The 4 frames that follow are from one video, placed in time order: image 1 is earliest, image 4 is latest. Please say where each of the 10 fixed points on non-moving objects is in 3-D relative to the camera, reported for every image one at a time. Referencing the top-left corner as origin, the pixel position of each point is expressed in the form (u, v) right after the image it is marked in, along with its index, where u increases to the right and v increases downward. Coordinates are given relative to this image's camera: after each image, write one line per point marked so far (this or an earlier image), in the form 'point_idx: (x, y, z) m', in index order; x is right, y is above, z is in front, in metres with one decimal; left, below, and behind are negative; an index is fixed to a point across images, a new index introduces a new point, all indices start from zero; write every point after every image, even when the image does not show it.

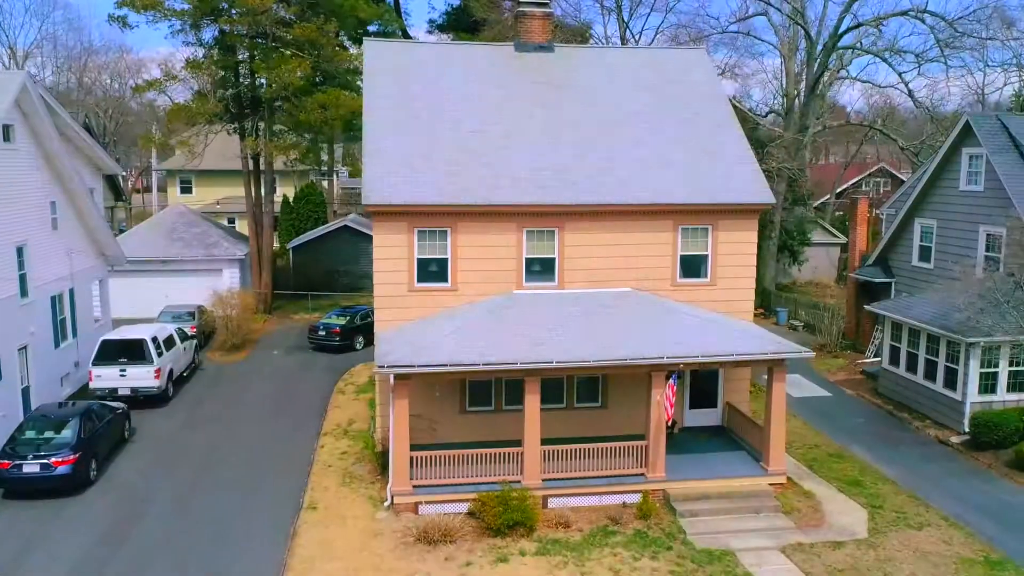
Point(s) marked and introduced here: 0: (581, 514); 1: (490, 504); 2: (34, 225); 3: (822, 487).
0: (+1.2, -4.1, +14.1) m
1: (-0.4, -3.7, +13.3) m
2: (-12.0, +1.6, +19.6) m
3: (+6.1, -4.0, +15.5) m
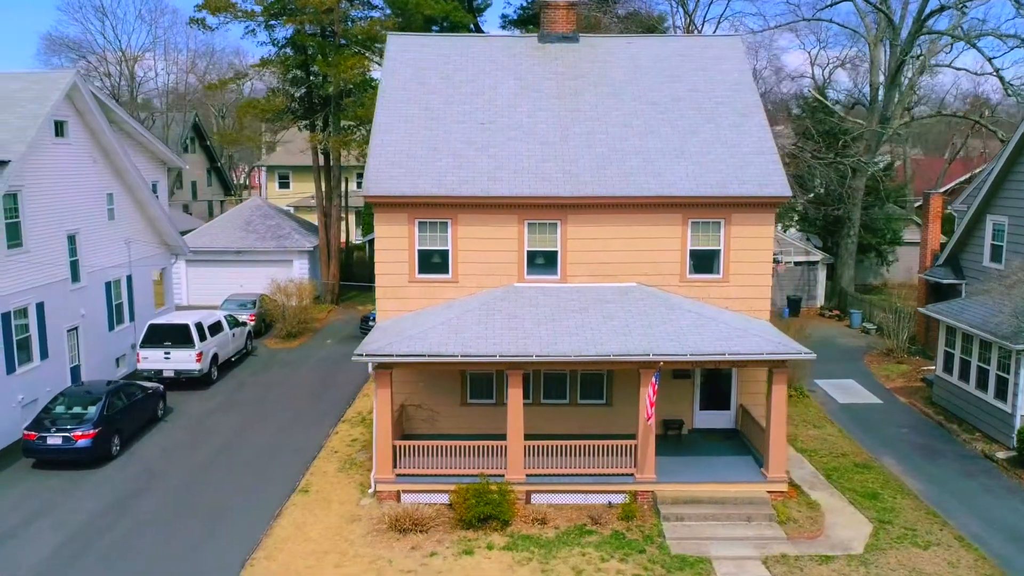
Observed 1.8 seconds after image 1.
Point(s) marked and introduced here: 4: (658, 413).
0: (+0.9, -4.0, +13.8) m
1: (-0.8, -3.5, +13.3) m
2: (-11.4, +2.0, +21.0) m
3: (+5.9, -3.9, +14.5) m
4: (+3.0, -2.6, +16.2) m
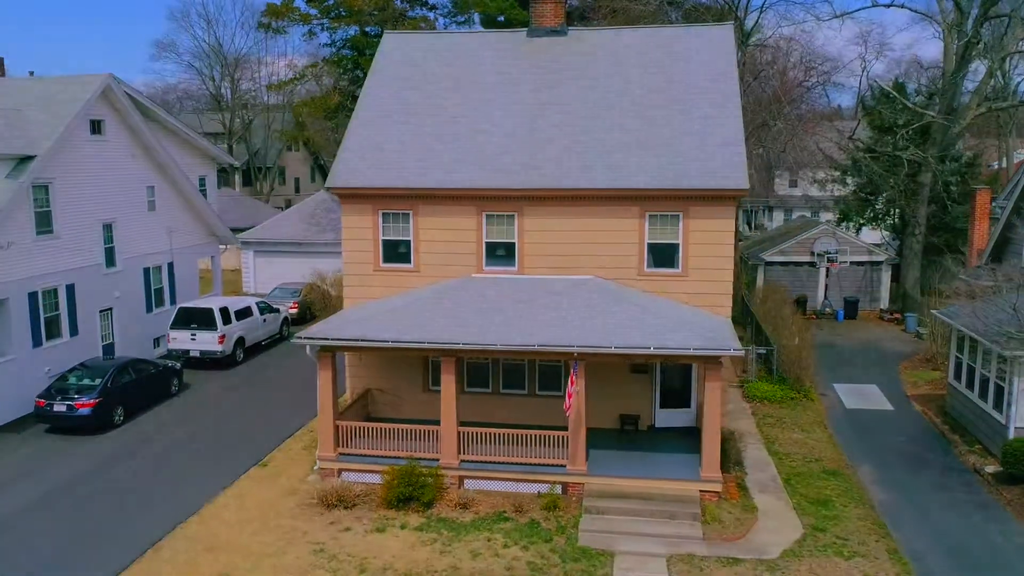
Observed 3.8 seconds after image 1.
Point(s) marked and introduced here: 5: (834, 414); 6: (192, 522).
0: (-0.4, -3.8, +14.0) m
1: (-2.1, -3.3, +13.7) m
2: (-11.3, +2.4, +22.9) m
3: (+4.7, -3.9, +14.0) m
4: (+2.2, -2.5, +16.1) m
5: (+8.1, -3.2, +19.6) m
6: (-5.4, -3.9, +13.1) m
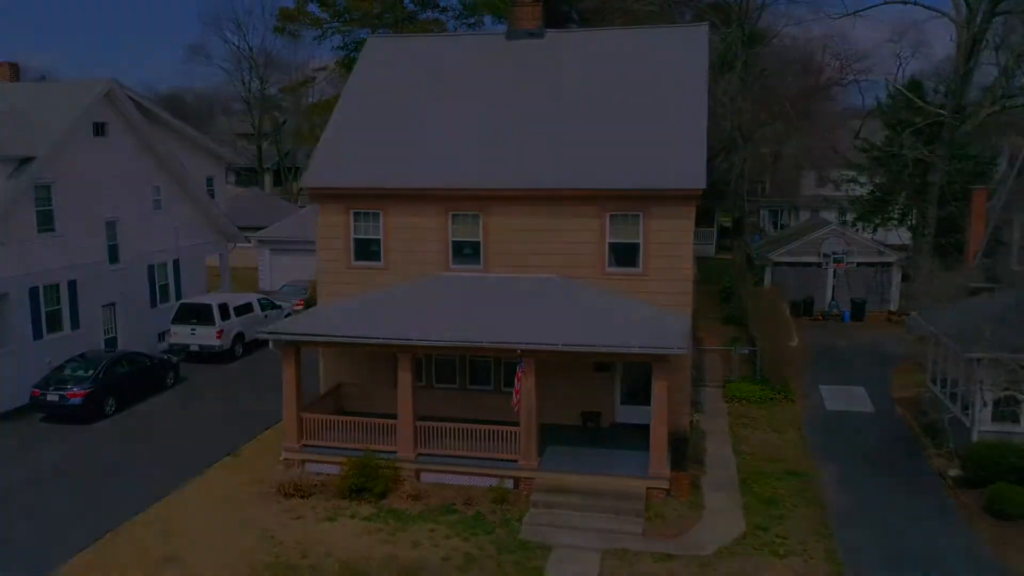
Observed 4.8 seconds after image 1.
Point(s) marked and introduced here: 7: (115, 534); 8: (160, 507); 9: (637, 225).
0: (-1.2, -3.7, +14.4) m
1: (-3.0, -3.3, +14.2) m
2: (-11.7, +2.5, +23.9) m
3: (+3.9, -3.9, +14.1) m
4: (+1.4, -2.5, +16.4) m
5: (+7.5, -3.2, +19.5) m
6: (-6.3, -3.9, +13.8) m
7: (-6.5, -4.0, +12.7) m
8: (-6.2, -3.9, +13.7) m
9: (+2.6, +1.2, +15.8) m
